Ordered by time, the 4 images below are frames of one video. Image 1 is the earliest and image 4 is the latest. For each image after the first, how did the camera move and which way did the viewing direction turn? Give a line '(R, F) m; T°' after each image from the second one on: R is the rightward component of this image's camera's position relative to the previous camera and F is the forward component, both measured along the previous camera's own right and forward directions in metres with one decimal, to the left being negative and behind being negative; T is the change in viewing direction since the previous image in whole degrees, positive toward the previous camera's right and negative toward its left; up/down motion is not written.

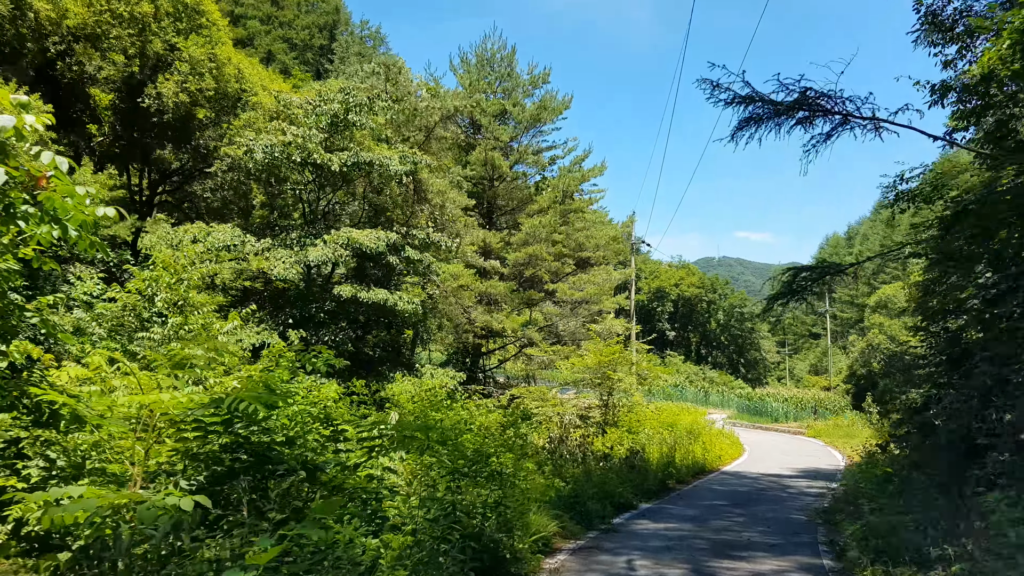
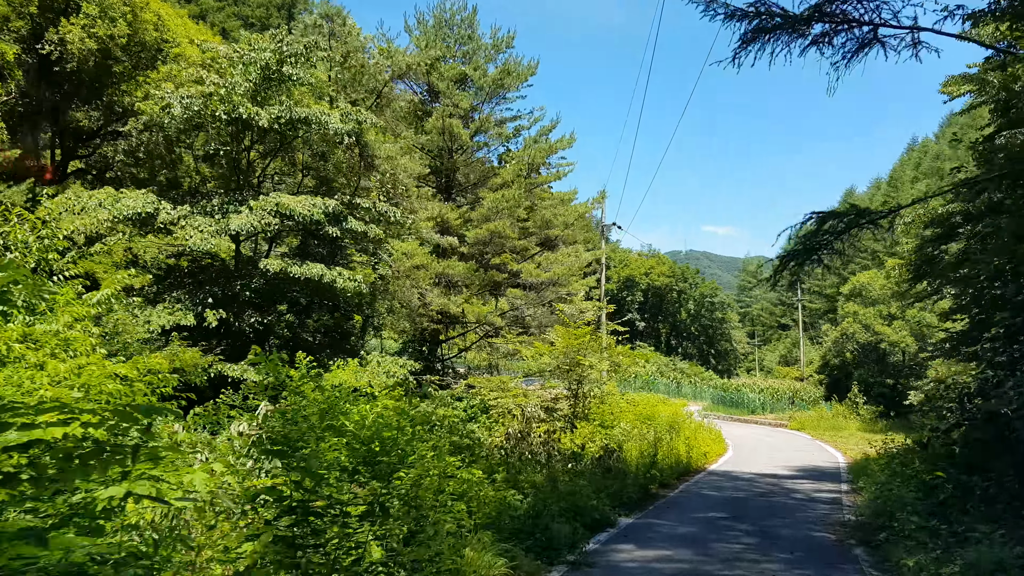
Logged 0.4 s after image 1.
(+0.2, +1.5) m; +2°
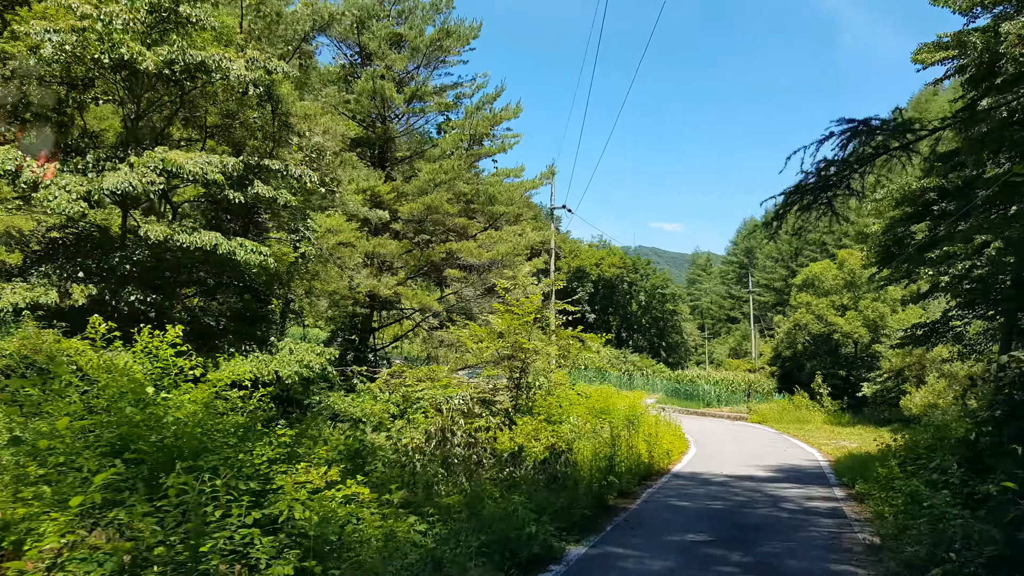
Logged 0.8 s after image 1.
(+0.2, +1.4) m; +3°
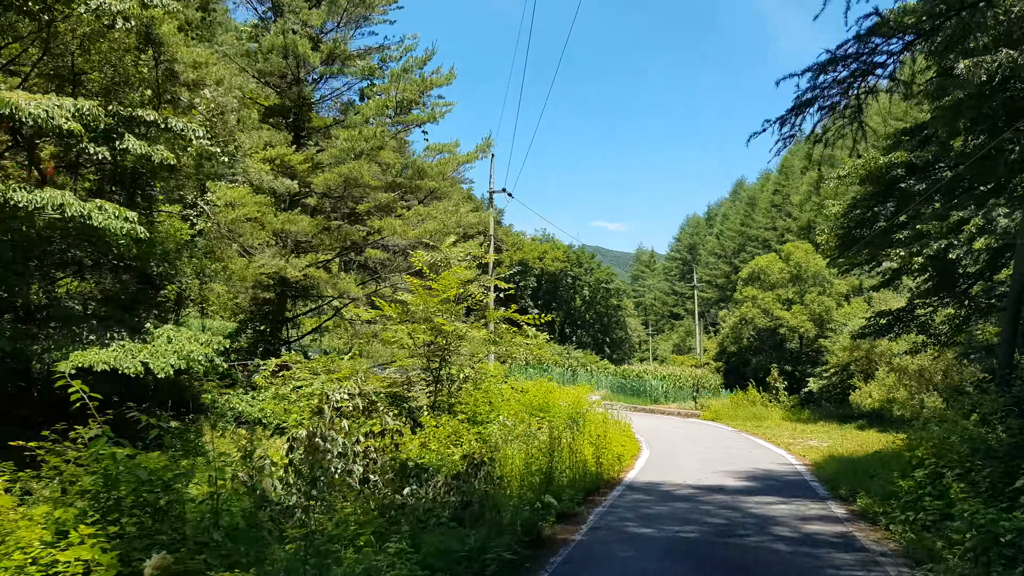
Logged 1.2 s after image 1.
(+0.2, +1.4) m; +4°
